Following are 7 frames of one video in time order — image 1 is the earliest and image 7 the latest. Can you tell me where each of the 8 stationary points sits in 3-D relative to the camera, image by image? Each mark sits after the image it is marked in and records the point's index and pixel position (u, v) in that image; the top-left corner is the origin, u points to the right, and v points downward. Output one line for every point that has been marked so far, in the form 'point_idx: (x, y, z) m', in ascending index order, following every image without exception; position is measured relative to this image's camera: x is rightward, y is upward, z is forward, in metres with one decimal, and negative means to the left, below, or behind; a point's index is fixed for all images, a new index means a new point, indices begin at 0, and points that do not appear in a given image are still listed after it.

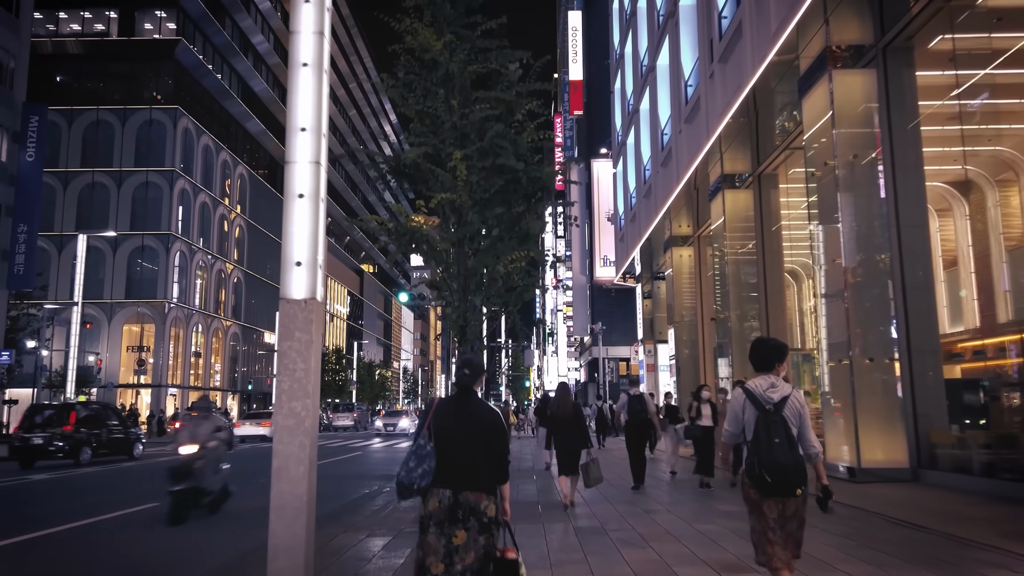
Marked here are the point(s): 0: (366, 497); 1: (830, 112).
0: (-2.3, -3.3, +11.7) m
1: (+5.3, +2.9, +12.6) m
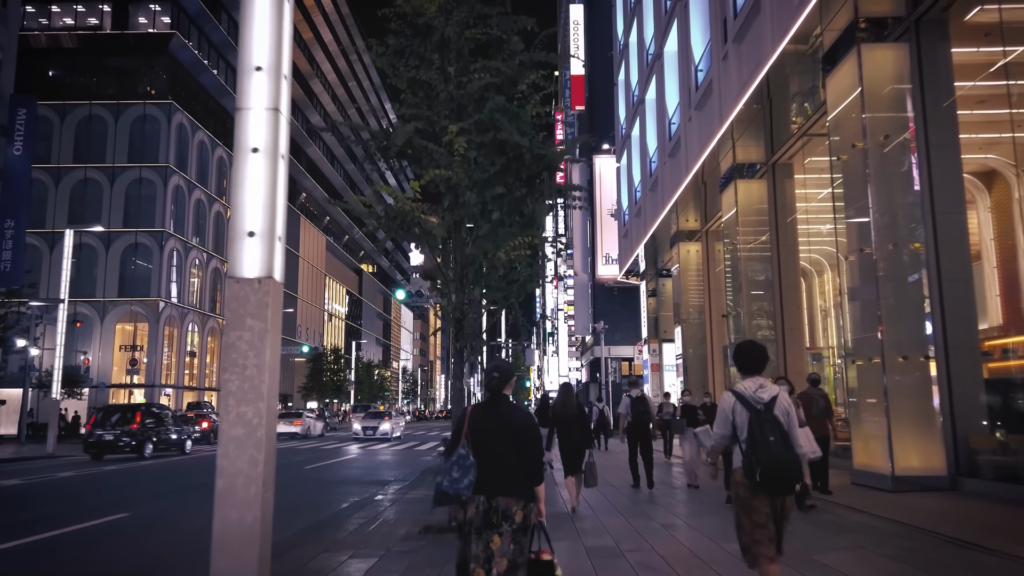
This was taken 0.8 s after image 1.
0: (-2.3, -3.2, +10.8) m
1: (+5.3, +3.0, +11.7) m
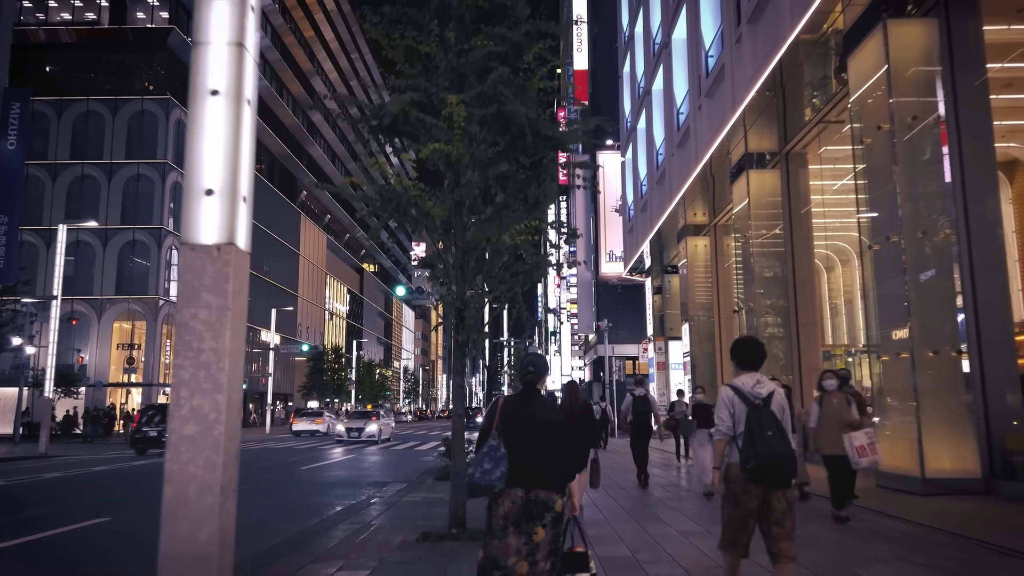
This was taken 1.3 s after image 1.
0: (-2.2, -3.0, +10.2) m
1: (+5.4, +3.2, +11.0) m
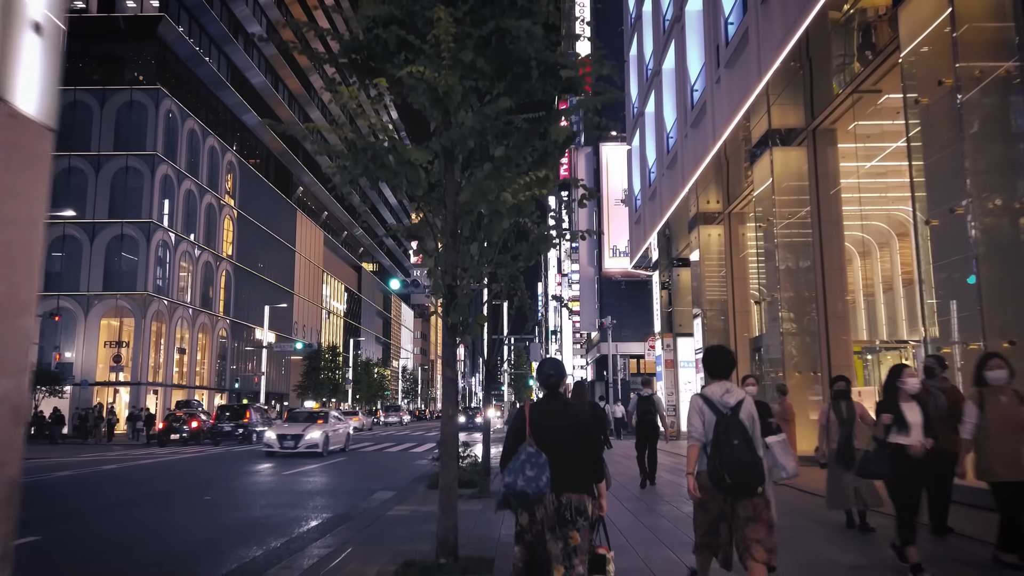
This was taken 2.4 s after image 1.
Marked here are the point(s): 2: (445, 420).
0: (-2.2, -2.8, +8.7) m
1: (+5.4, +3.4, +9.6) m
2: (-0.6, -1.1, +6.6) m
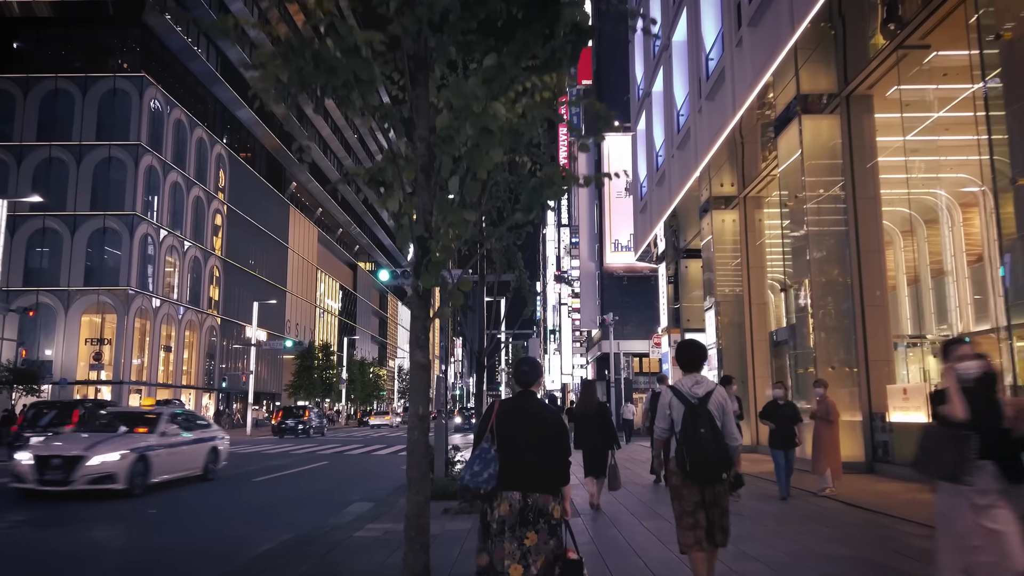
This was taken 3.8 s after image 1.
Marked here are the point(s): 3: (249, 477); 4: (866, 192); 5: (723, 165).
0: (-2.2, -2.5, +7.0) m
1: (+5.4, +3.7, +7.9) m
2: (-0.6, -0.9, +4.9) m
3: (-5.8, -4.2, +16.8) m
4: (+6.4, +1.8, +13.9) m
5: (+5.2, +3.1, +18.8) m
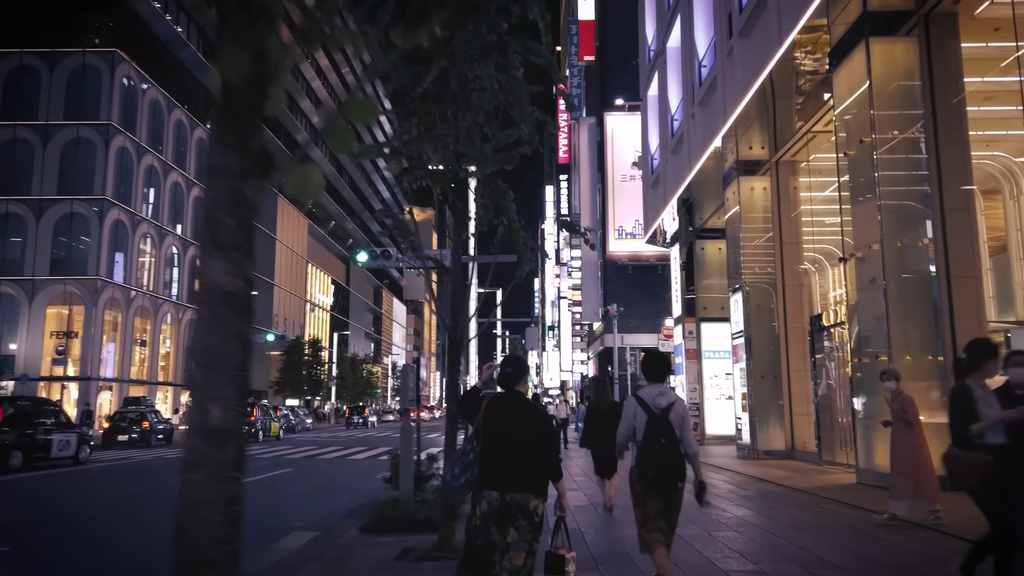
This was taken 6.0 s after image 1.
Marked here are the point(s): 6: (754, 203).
0: (-2.3, -2.1, +4.2) m
1: (+5.3, +4.1, +5.0) m
2: (-0.7, -0.4, +2.0) m
3: (-5.9, -3.7, +14.0) m
4: (+6.3, +2.2, +11.0) m
5: (+5.1, +3.5, +16.0) m
6: (+5.8, +2.0, +18.3) m
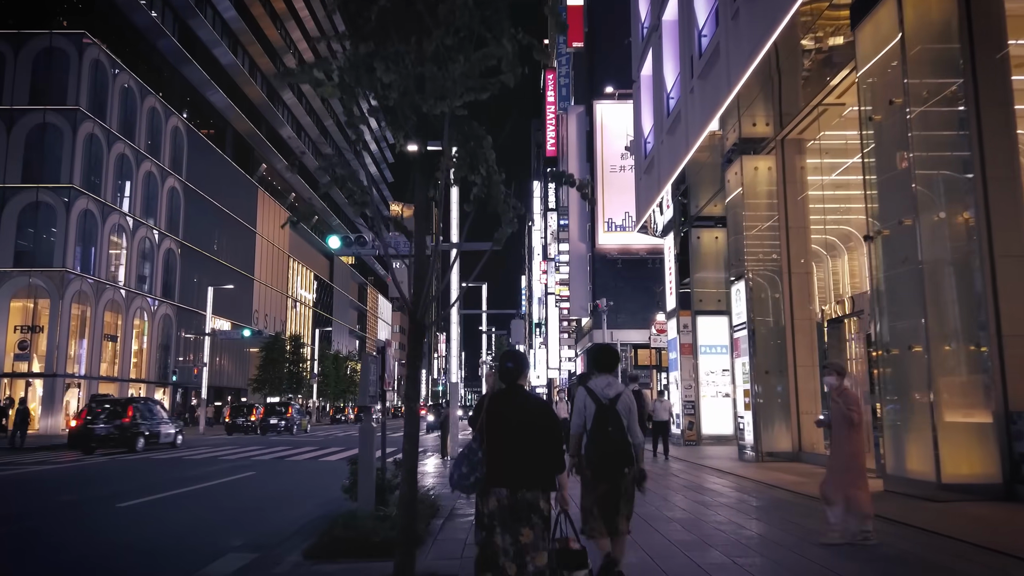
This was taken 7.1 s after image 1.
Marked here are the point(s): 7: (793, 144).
0: (-2.5, -1.8, +2.7) m
1: (+5.1, +4.4, +3.7) m
2: (-0.8, -0.2, +0.6) m
3: (-6.2, -3.4, +12.5) m
4: (+6.1, +2.5, +9.7) m
5: (+4.8, +3.8, +14.7) m
6: (+5.4, +2.2, +17.0) m
7: (+6.0, +3.1, +16.4) m
